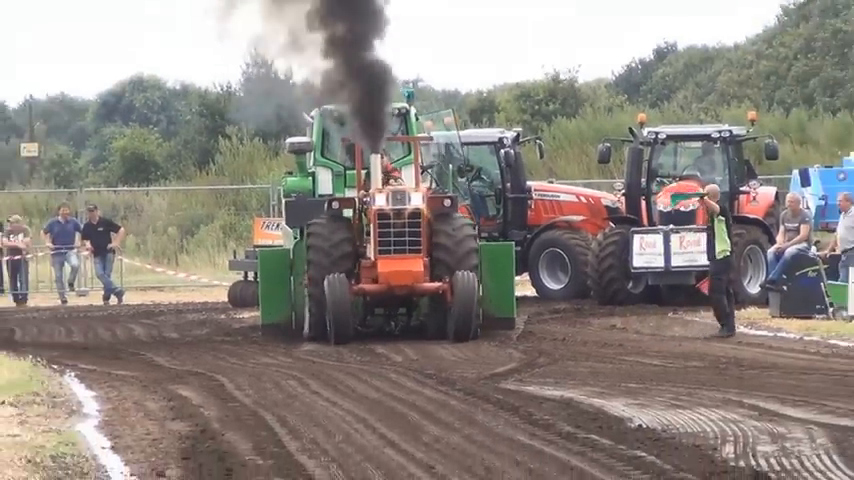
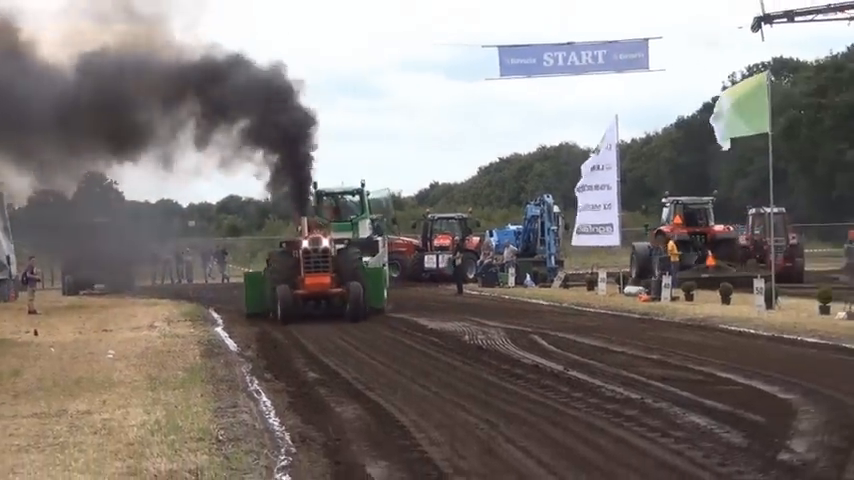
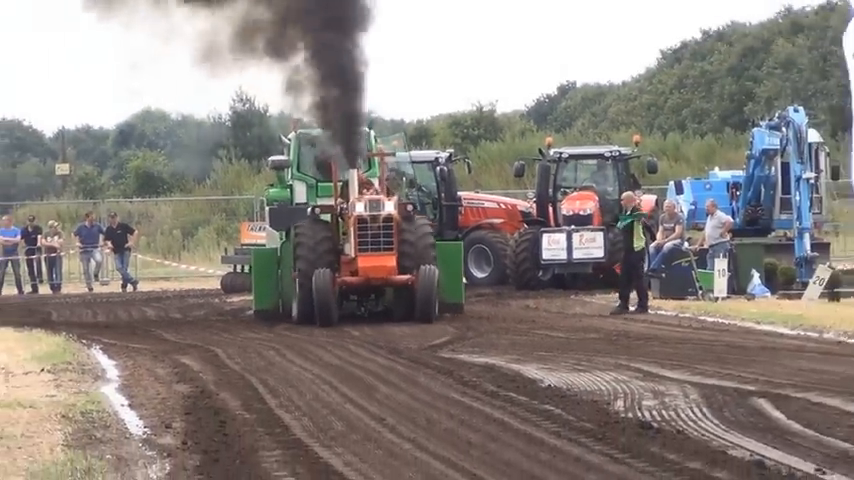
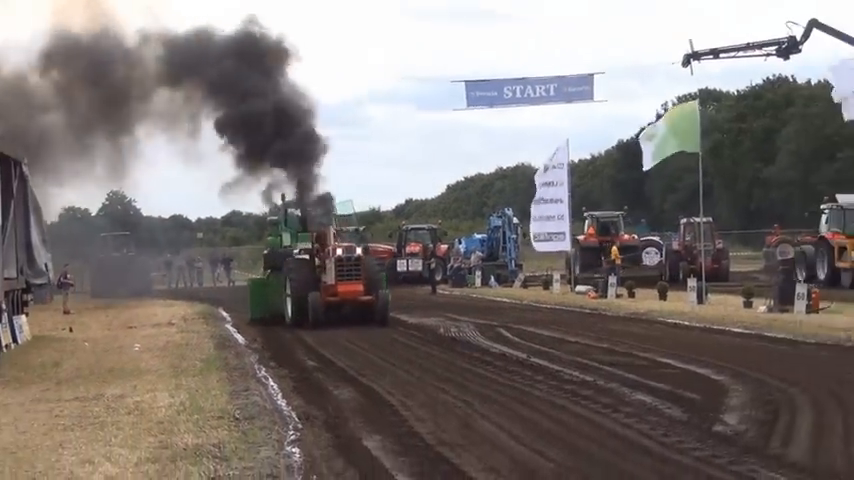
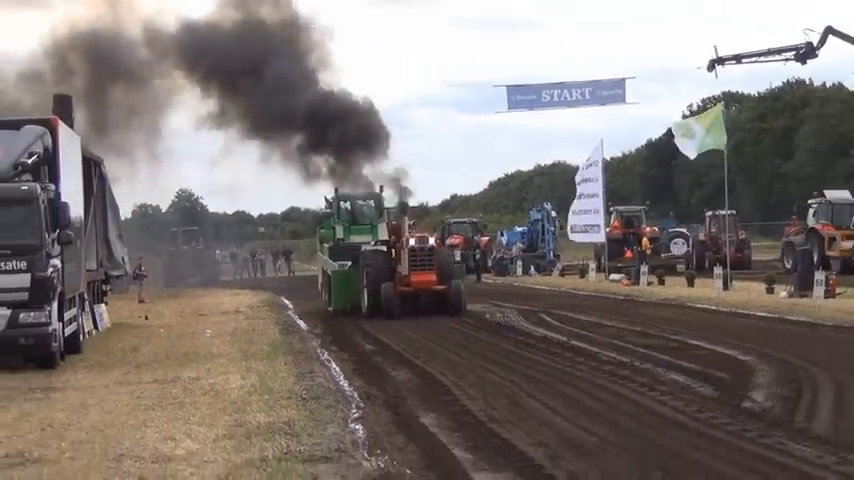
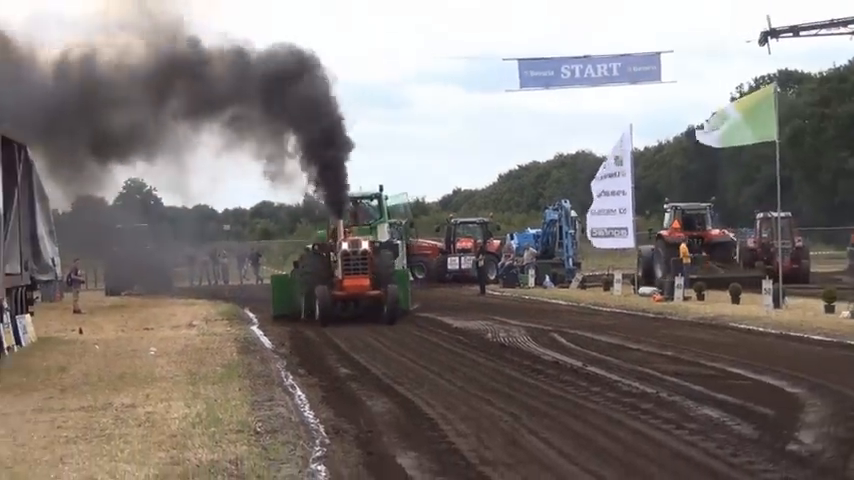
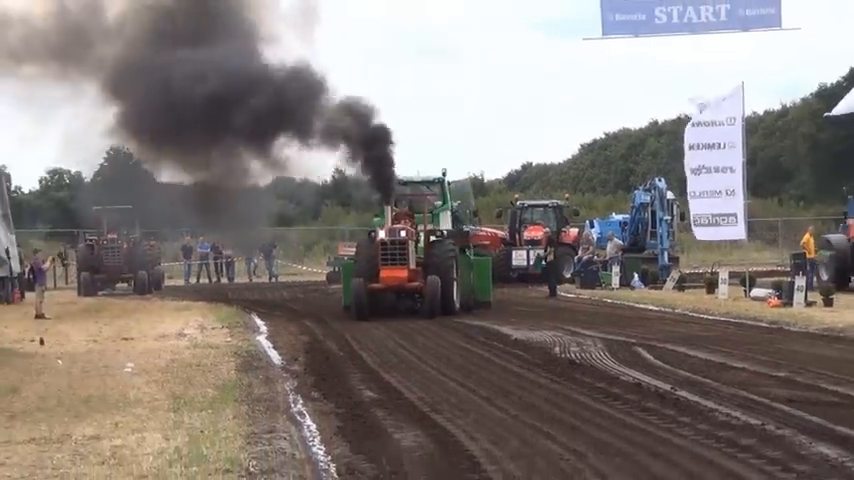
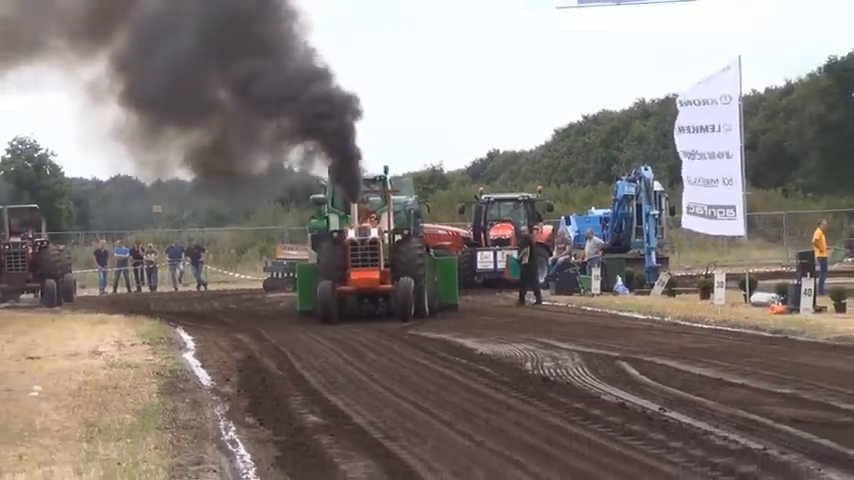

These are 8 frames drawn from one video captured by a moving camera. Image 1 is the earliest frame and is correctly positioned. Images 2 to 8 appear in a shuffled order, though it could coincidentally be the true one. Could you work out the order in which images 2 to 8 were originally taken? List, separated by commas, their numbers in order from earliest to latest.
3, 8, 7, 2, 6, 4, 5
